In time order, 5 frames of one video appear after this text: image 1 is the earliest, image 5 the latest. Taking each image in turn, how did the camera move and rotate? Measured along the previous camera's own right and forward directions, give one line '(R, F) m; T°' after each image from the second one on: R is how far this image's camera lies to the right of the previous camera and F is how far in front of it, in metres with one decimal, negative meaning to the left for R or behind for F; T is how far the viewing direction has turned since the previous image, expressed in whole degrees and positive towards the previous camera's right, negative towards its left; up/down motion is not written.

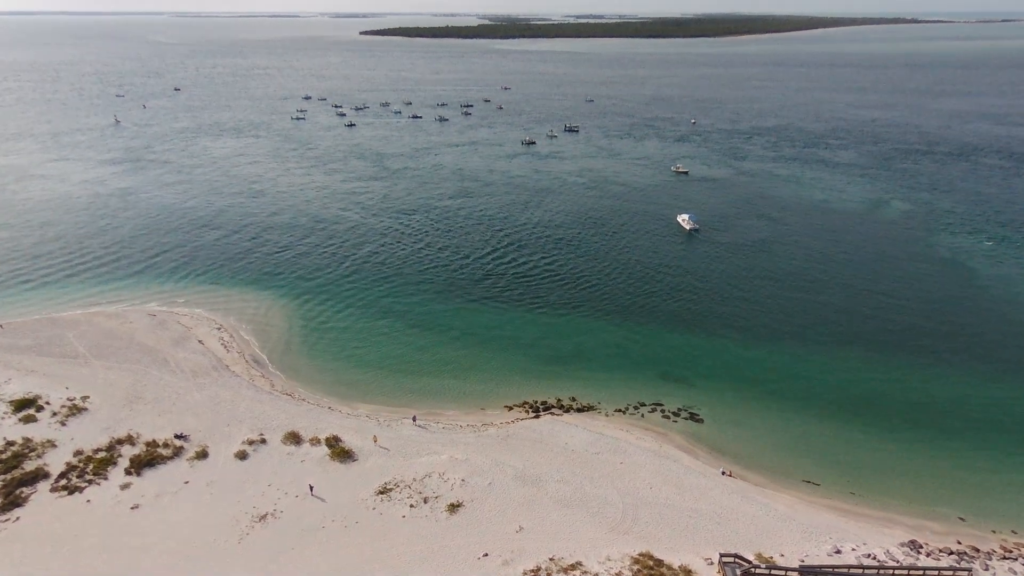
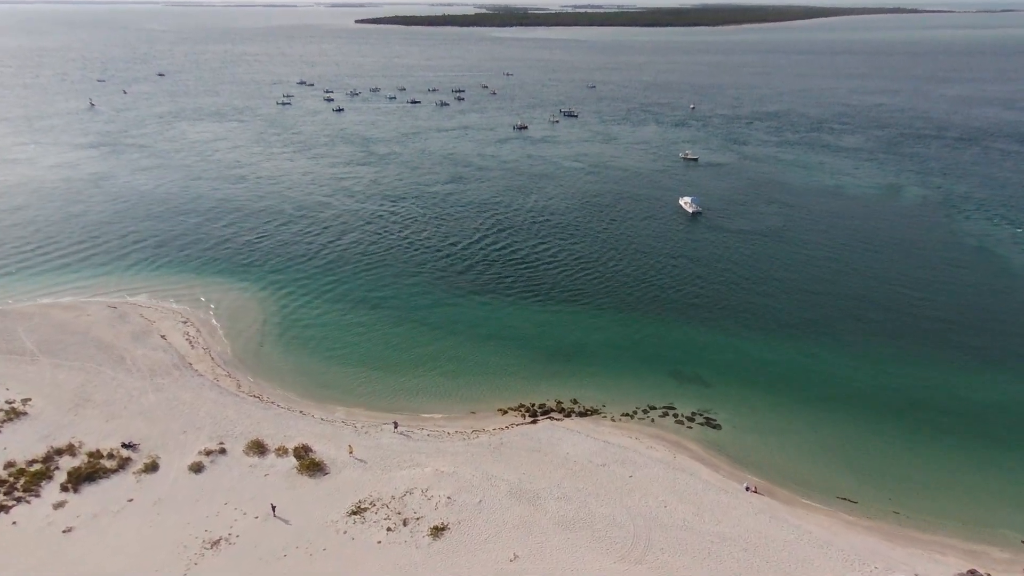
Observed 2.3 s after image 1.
(+0.1, +4.4) m; 0°
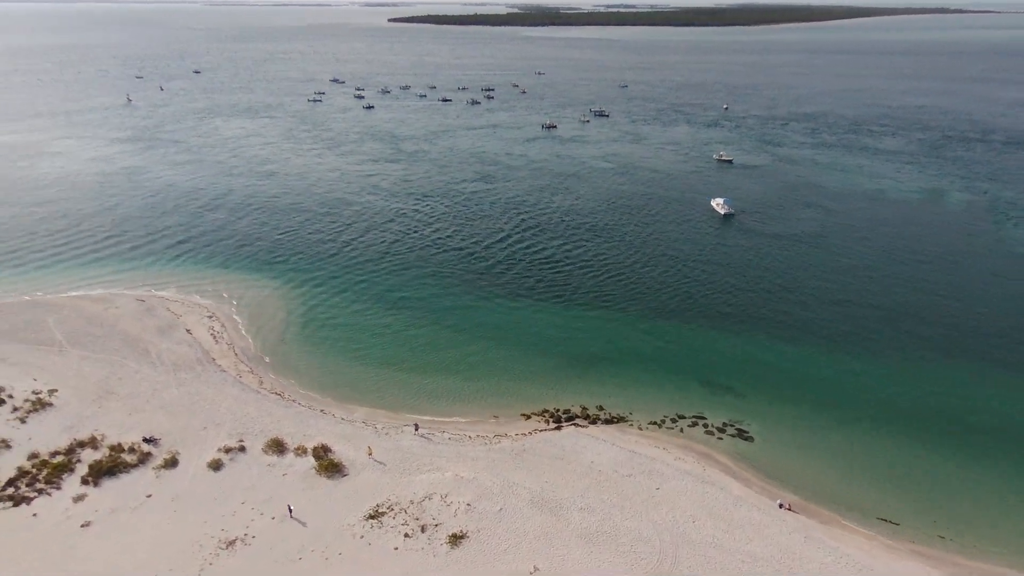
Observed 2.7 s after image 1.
(0.0, +0.9) m; -2°
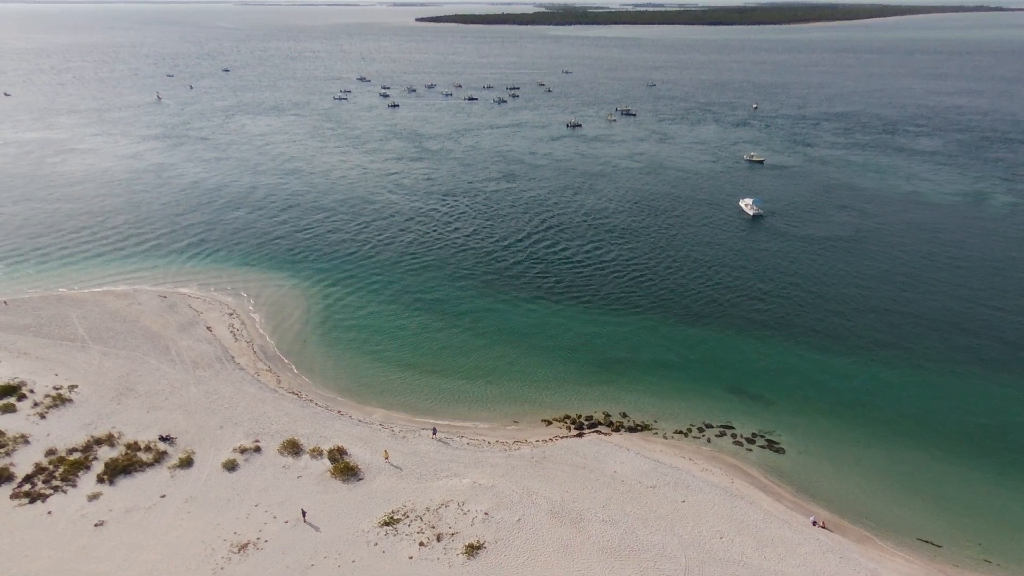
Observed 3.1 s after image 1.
(0.0, +1.0) m; -2°
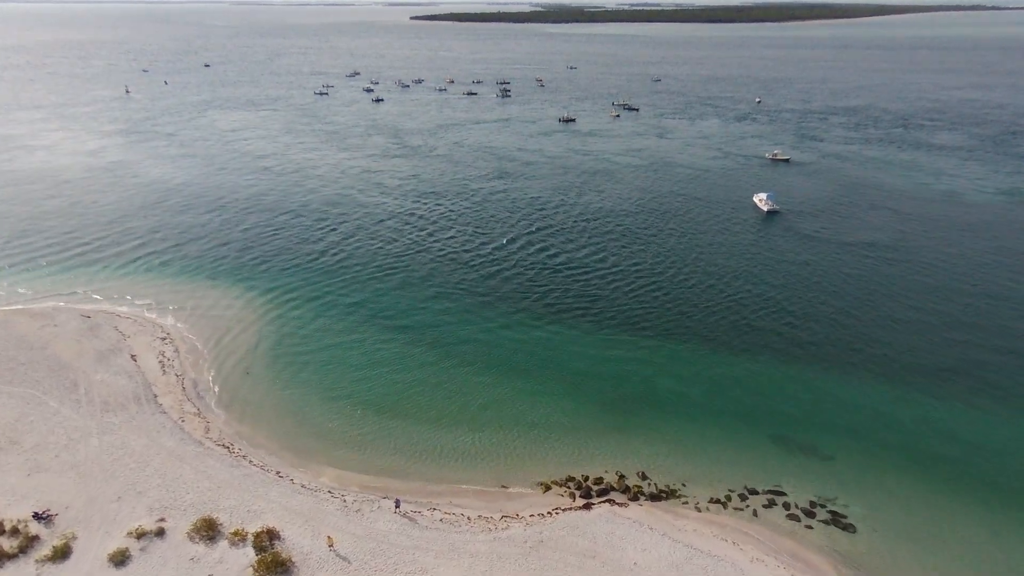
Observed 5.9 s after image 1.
(+0.4, +7.6) m; 0°
